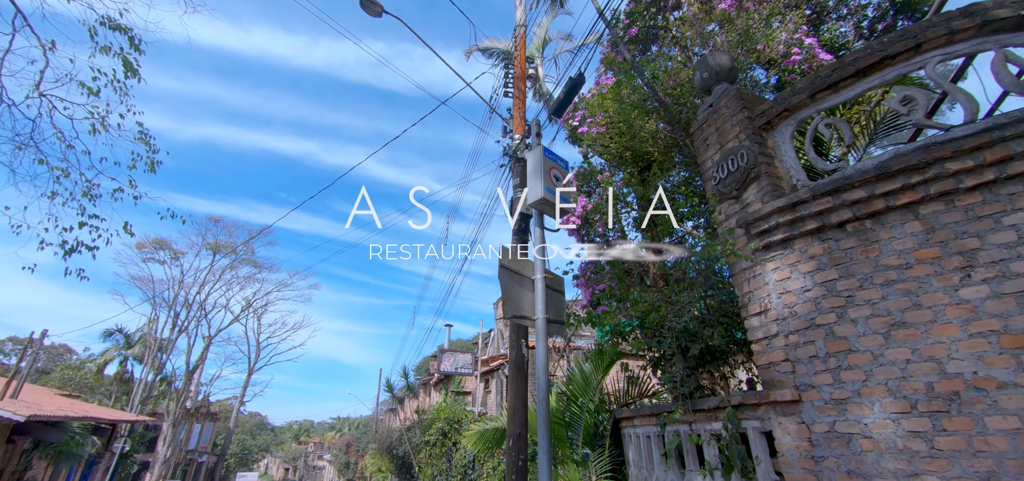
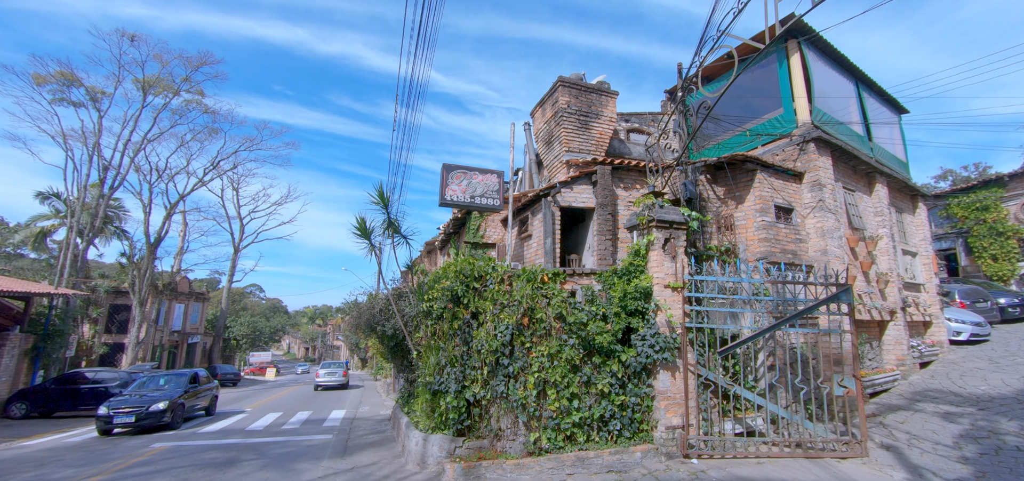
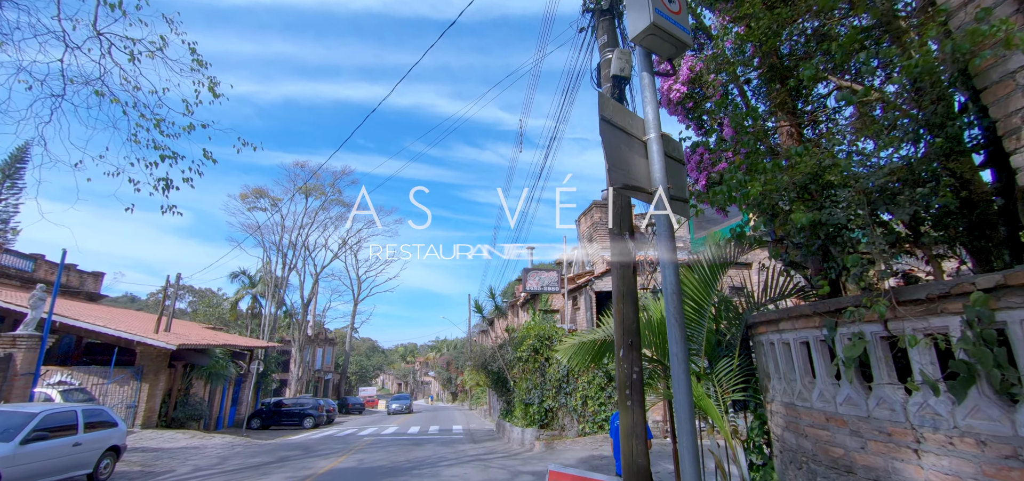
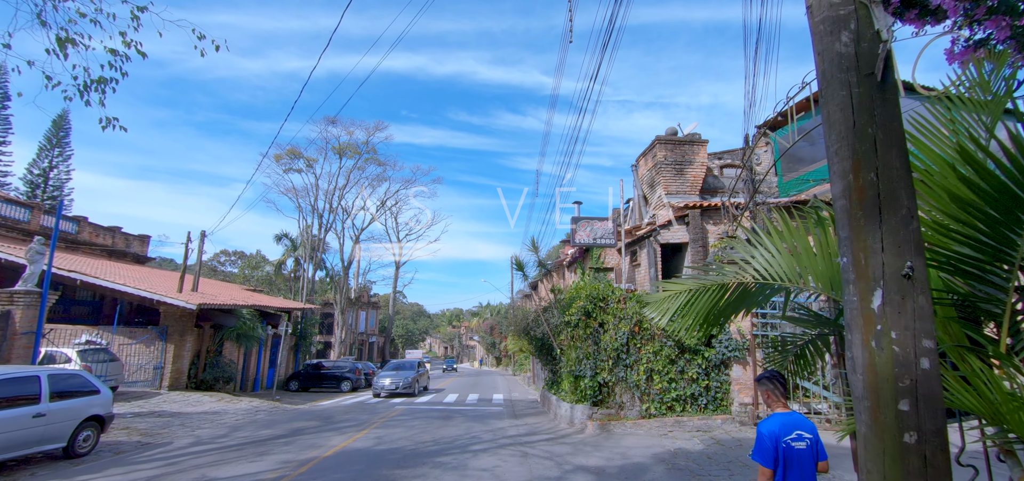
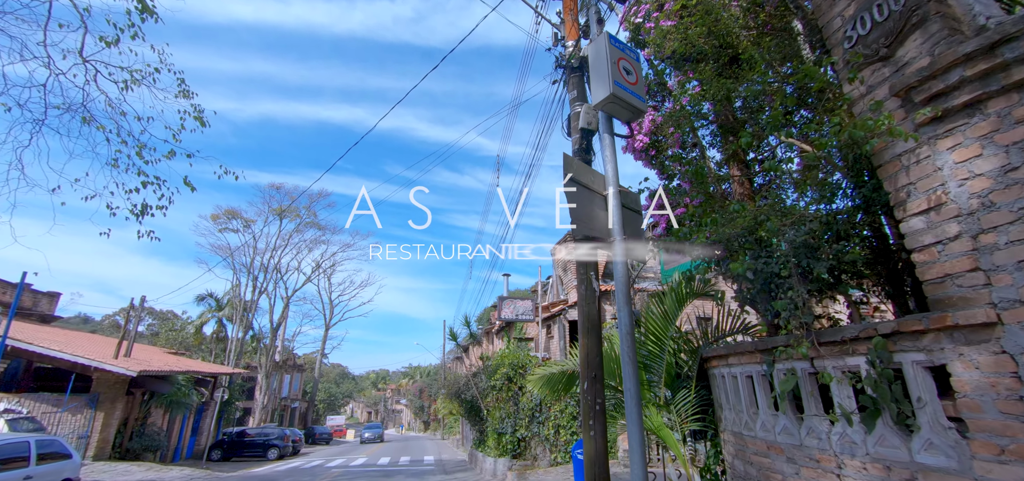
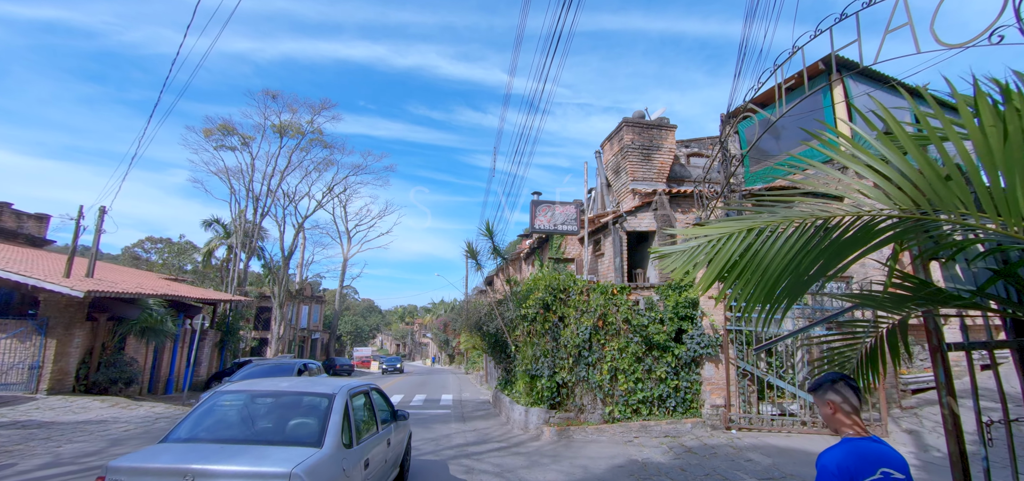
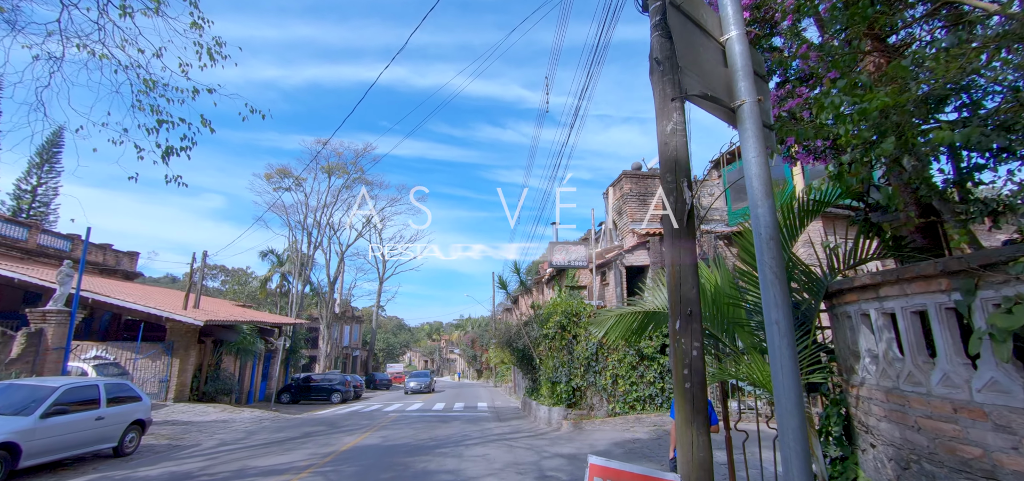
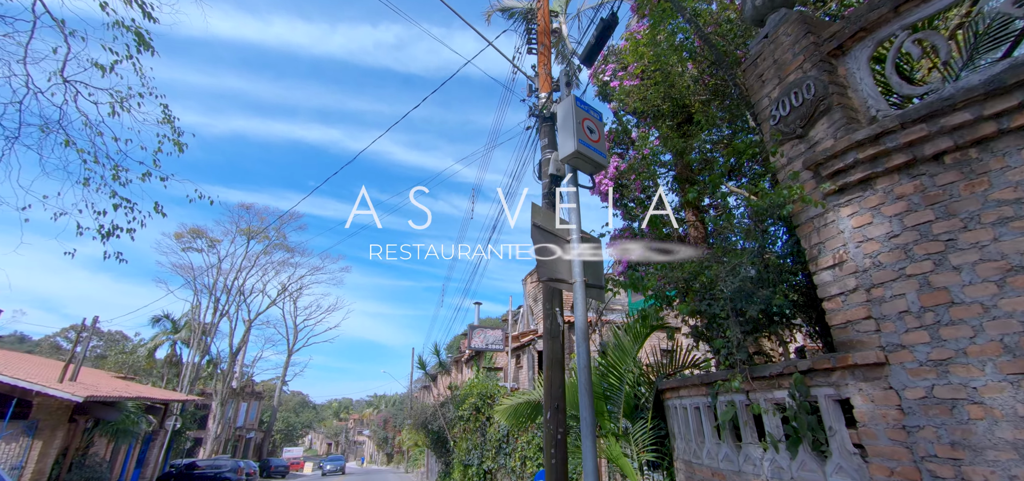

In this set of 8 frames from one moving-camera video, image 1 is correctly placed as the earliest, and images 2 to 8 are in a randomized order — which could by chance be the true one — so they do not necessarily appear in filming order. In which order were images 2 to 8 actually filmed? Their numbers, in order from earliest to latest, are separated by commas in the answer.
8, 5, 3, 7, 4, 6, 2
